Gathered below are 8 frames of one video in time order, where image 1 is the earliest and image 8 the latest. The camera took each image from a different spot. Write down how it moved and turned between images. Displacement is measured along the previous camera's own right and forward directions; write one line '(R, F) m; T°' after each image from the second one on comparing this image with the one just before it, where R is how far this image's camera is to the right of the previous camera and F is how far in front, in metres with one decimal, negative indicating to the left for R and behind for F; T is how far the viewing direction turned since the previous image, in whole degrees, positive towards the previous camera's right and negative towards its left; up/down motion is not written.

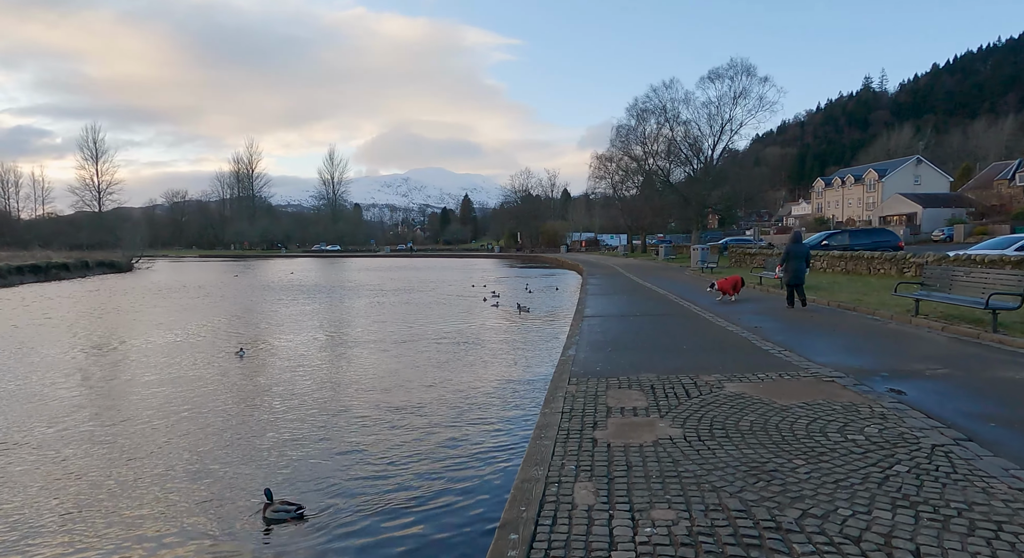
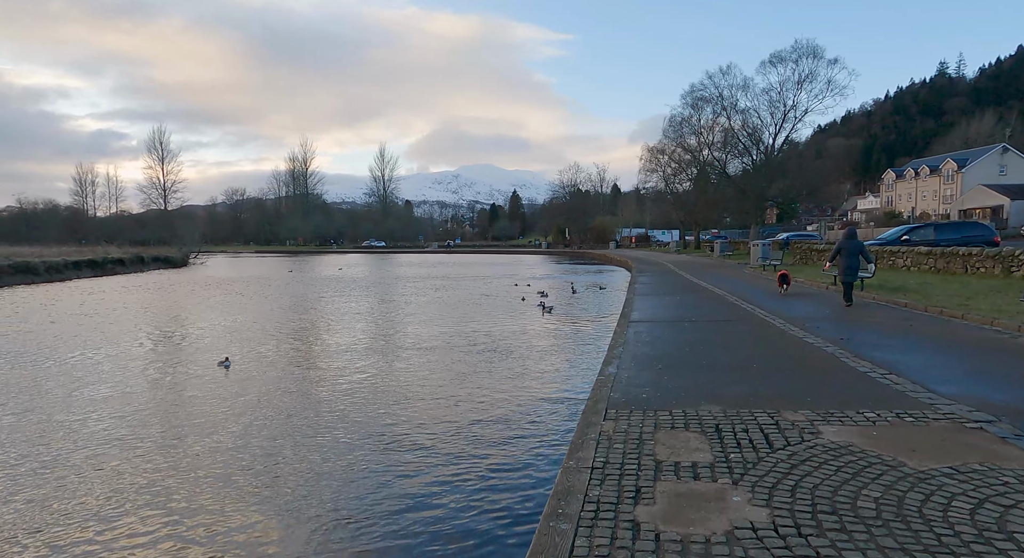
(+0.2, +1.4) m; -4°
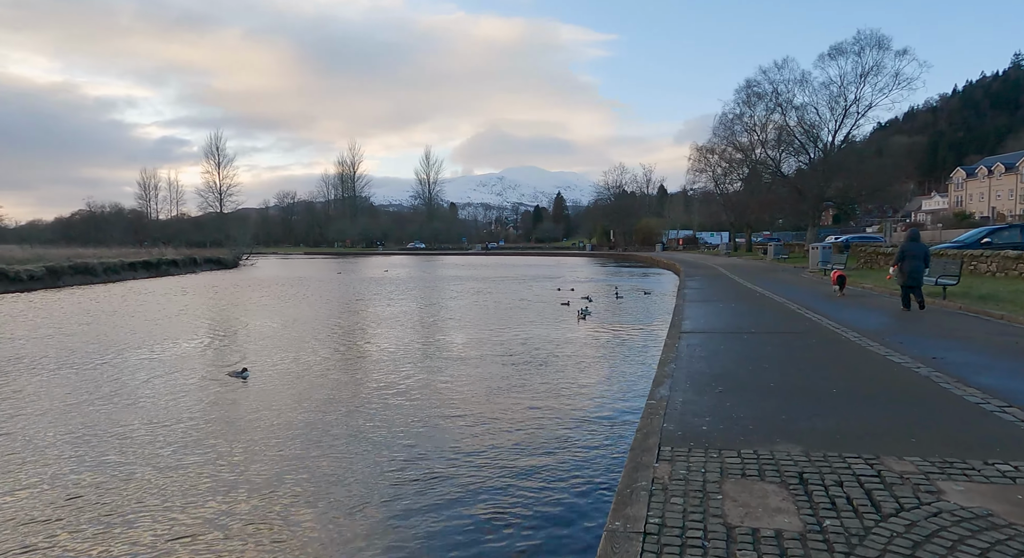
(+0.1, +0.8) m; -4°
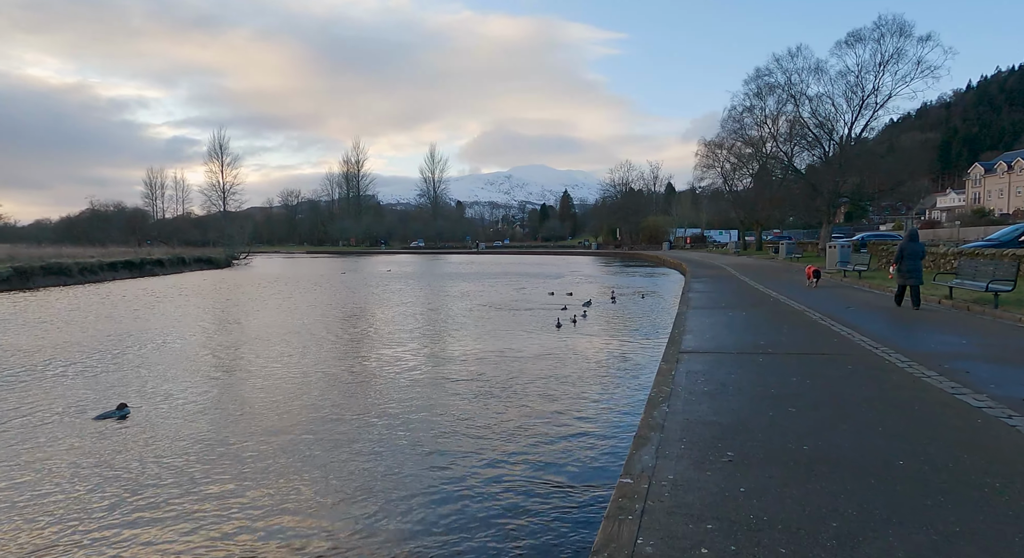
(+0.6, +1.8) m; -1°
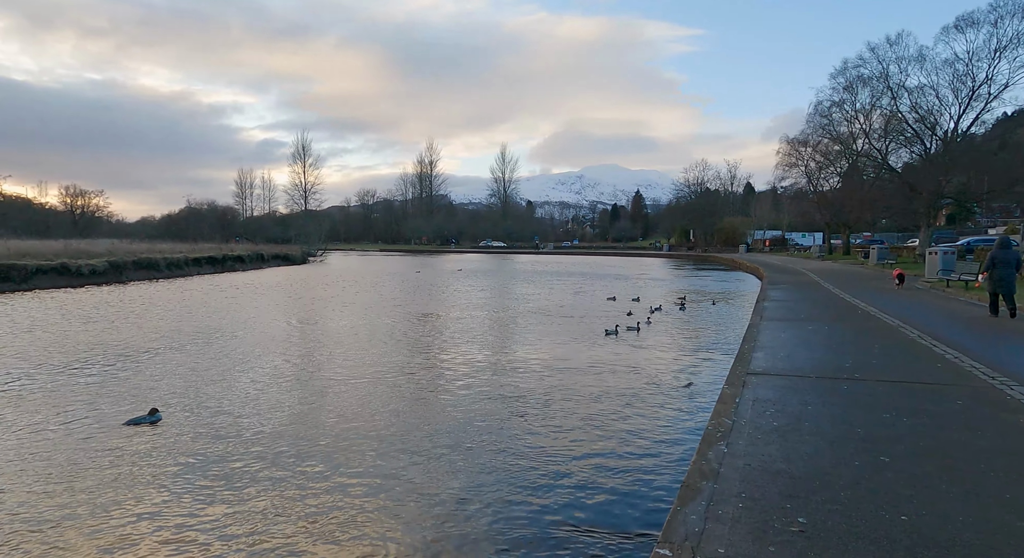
(+0.3, +0.7) m; -6°
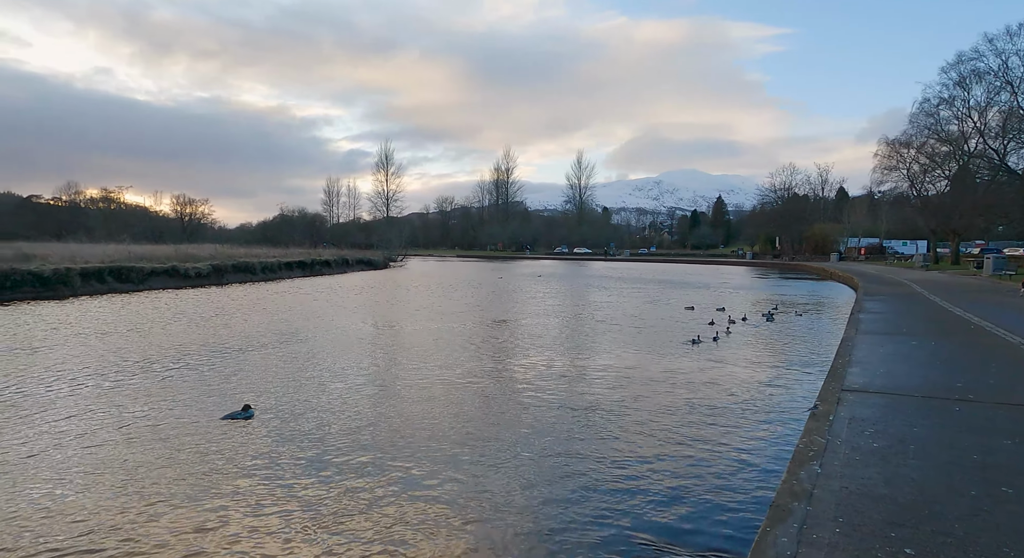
(0.0, +0.1) m; -7°
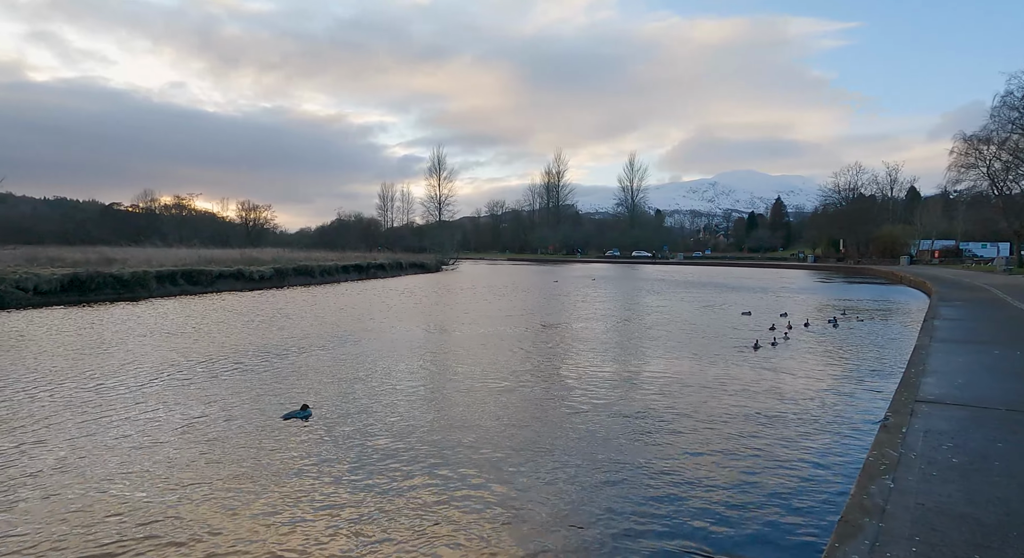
(0.0, +0.1) m; -5°
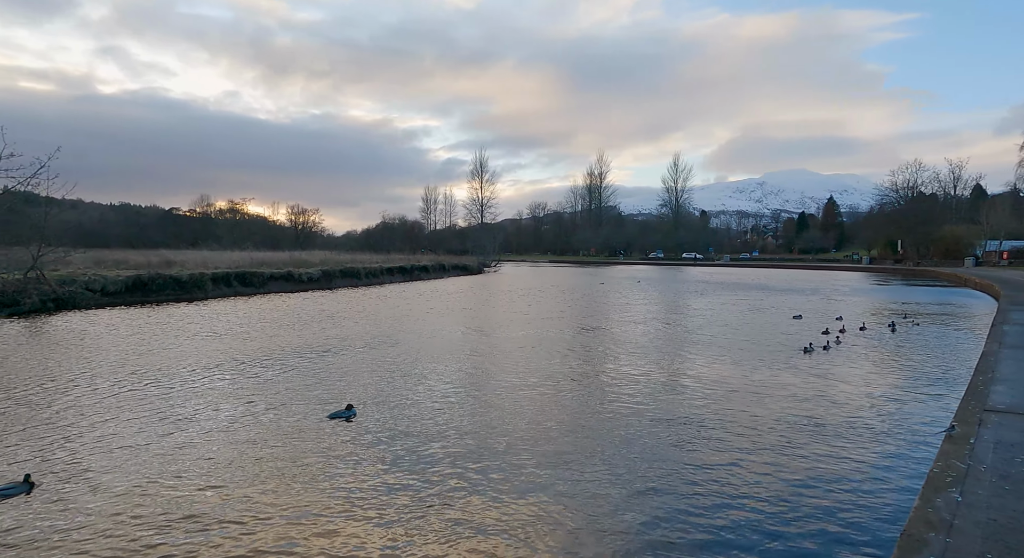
(0.0, 0.0) m; -4°
